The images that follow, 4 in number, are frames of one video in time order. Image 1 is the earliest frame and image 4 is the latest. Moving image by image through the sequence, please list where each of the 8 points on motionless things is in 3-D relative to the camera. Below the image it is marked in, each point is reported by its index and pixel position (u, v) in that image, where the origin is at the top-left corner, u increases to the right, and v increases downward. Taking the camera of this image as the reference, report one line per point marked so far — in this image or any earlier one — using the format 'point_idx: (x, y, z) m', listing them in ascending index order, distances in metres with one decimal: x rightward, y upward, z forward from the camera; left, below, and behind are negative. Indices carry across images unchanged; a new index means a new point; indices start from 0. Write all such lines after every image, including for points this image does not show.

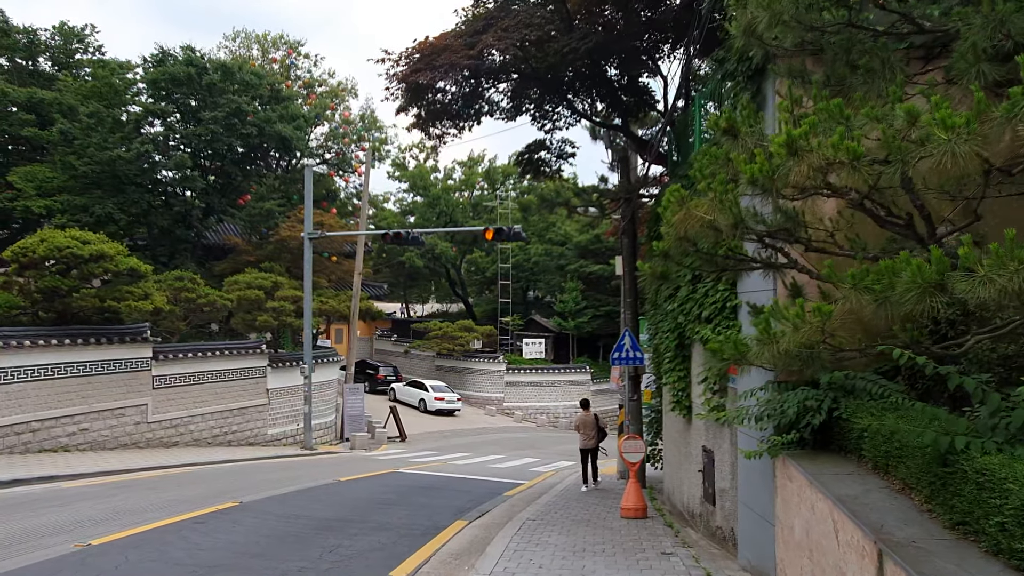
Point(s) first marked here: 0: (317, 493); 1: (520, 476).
0: (-2.8, -2.9, +10.4) m
1: (+0.2, -4.2, +16.5) m
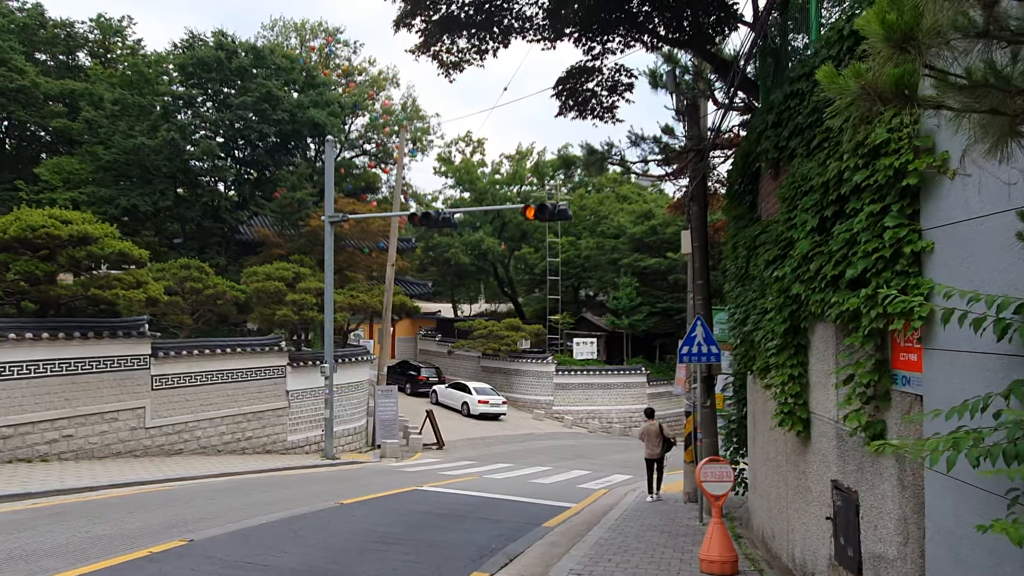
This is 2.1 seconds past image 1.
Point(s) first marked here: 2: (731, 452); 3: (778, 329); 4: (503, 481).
0: (-2.3, -2.6, +8.1) m
1: (+1.0, -3.9, +13.9) m
2: (+3.1, -2.3, +10.5) m
3: (+2.1, -0.3, +5.8) m
4: (-0.2, -4.0, +15.5) m
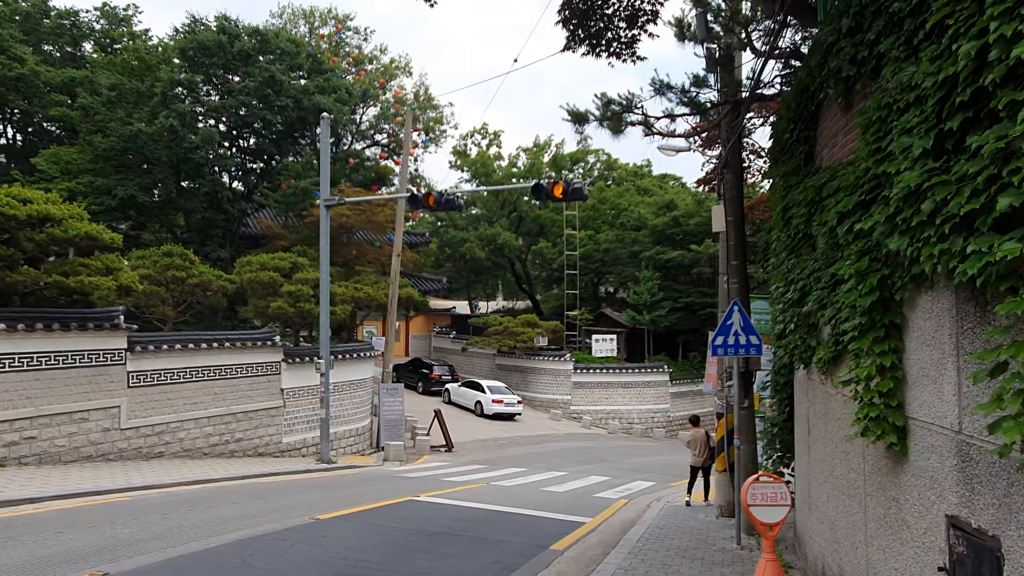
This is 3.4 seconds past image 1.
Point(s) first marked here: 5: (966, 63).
0: (-2.4, -2.4, +6.7) m
1: (+1.2, -3.7, +12.4) m
2: (+3.1, -2.1, +8.9) m
3: (+2.0, -0.1, +4.2) m
4: (0.0, -3.8, +14.1) m
5: (+1.9, +0.9, +3.1) m
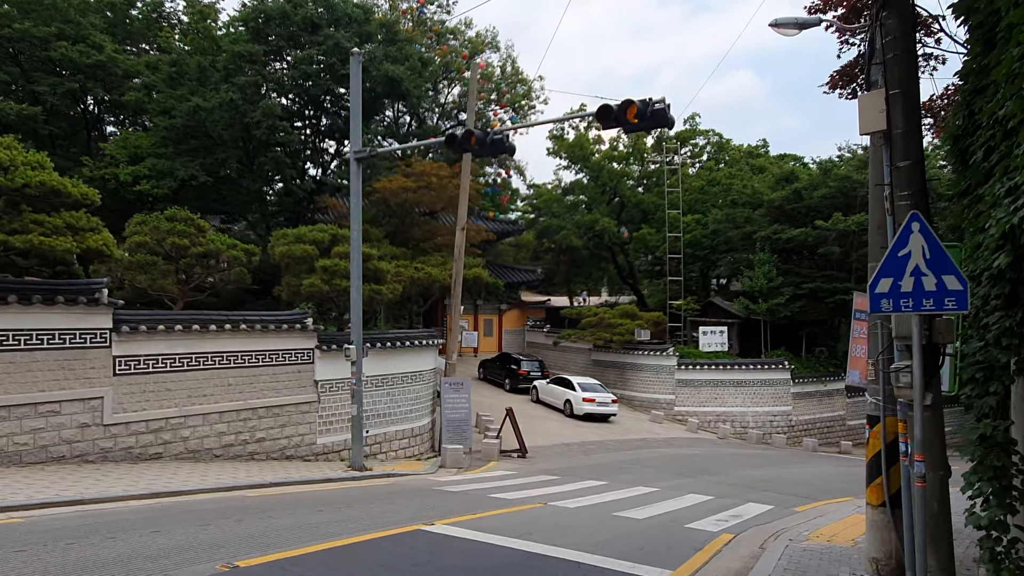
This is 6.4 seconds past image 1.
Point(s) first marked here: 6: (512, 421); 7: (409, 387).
0: (-2.5, -1.8, +3.7) m
1: (+1.9, -3.1, +8.9) m
2: (+3.3, -1.5, +5.1) m
3: (+1.4, +0.5, +0.7) m
4: (+0.9, -3.2, +10.7) m
5: (+1.1, +1.5, -0.5) m
6: (0.0, -3.4, +19.0) m
7: (-2.4, -2.3, +17.4) m
